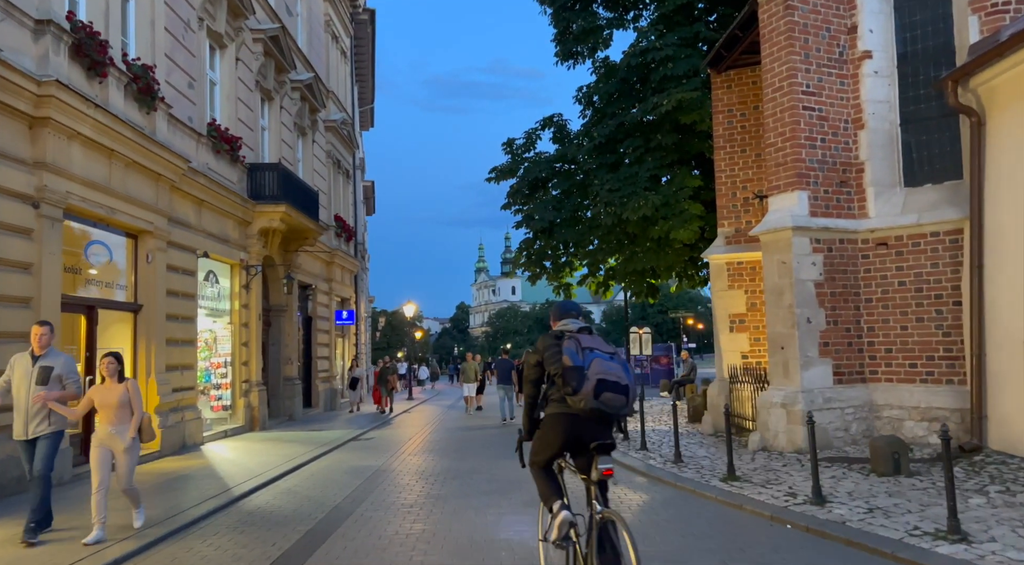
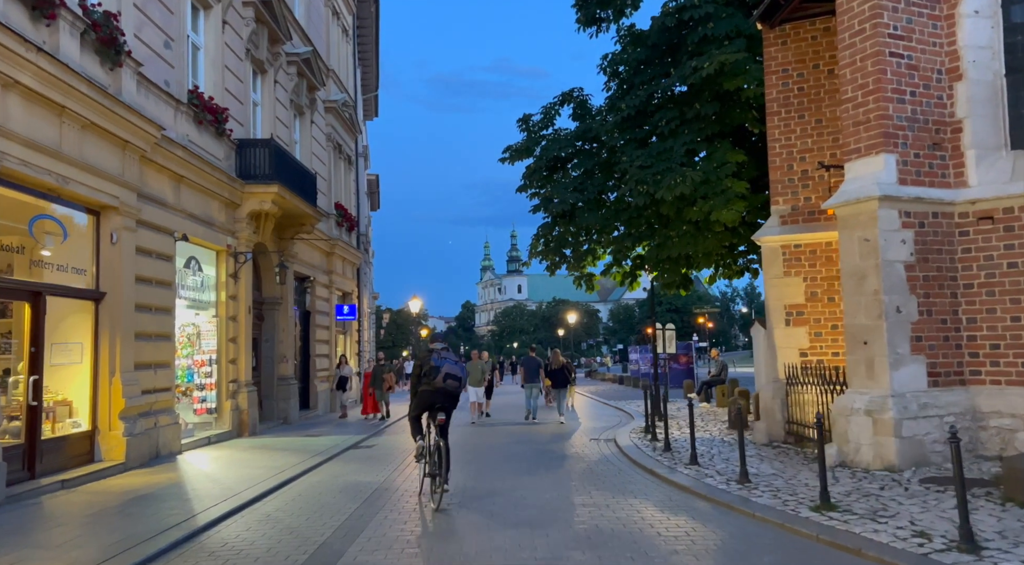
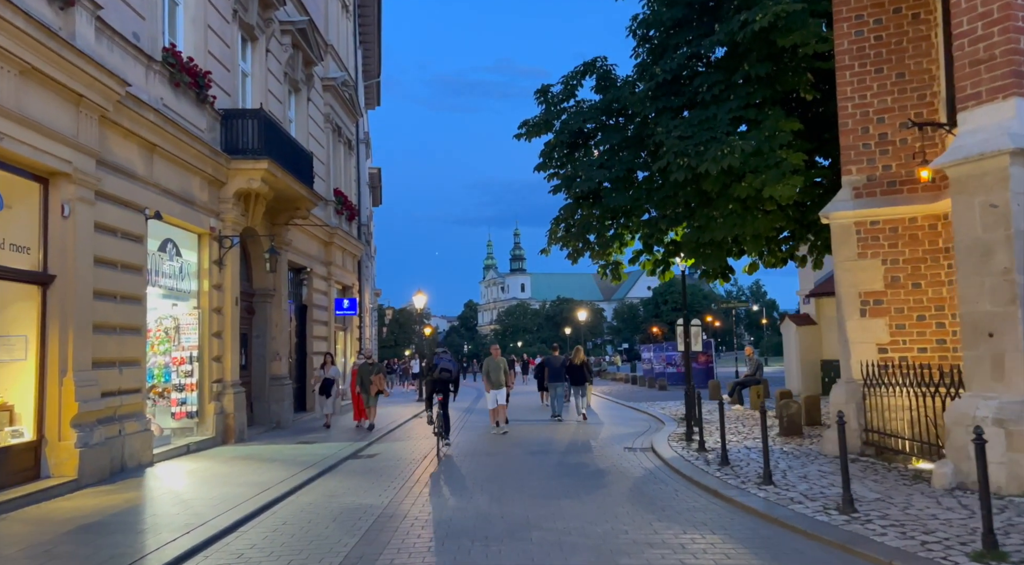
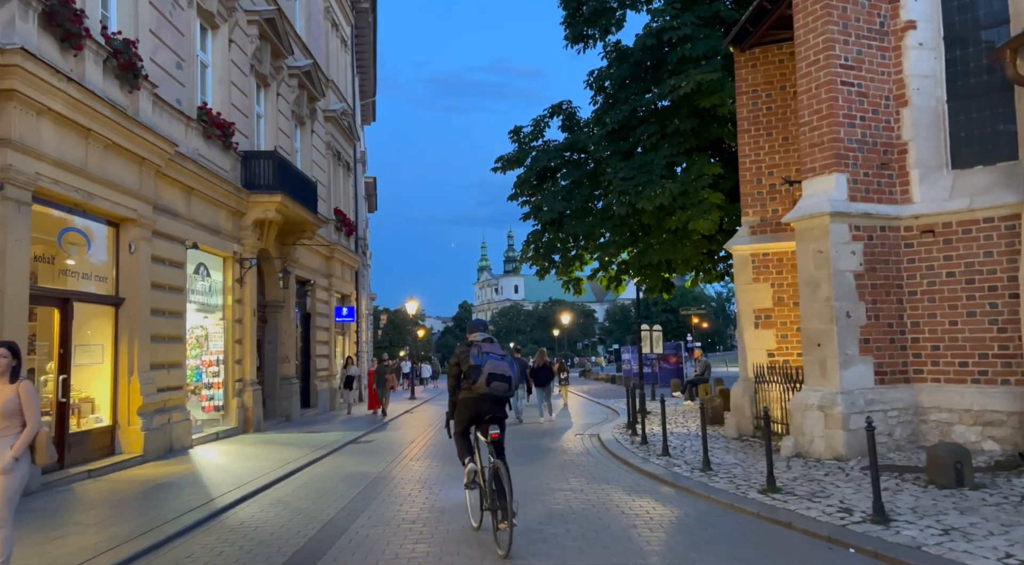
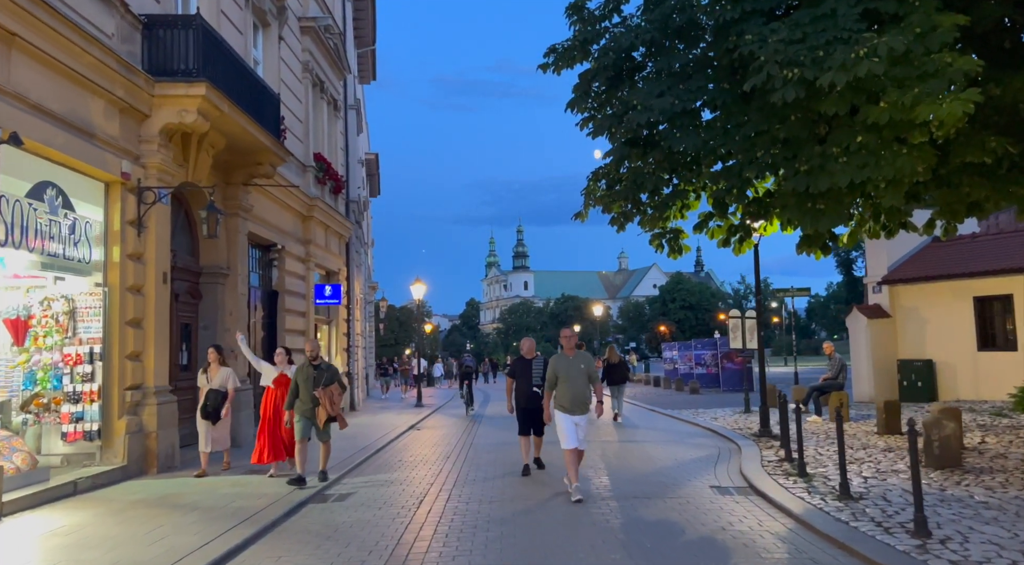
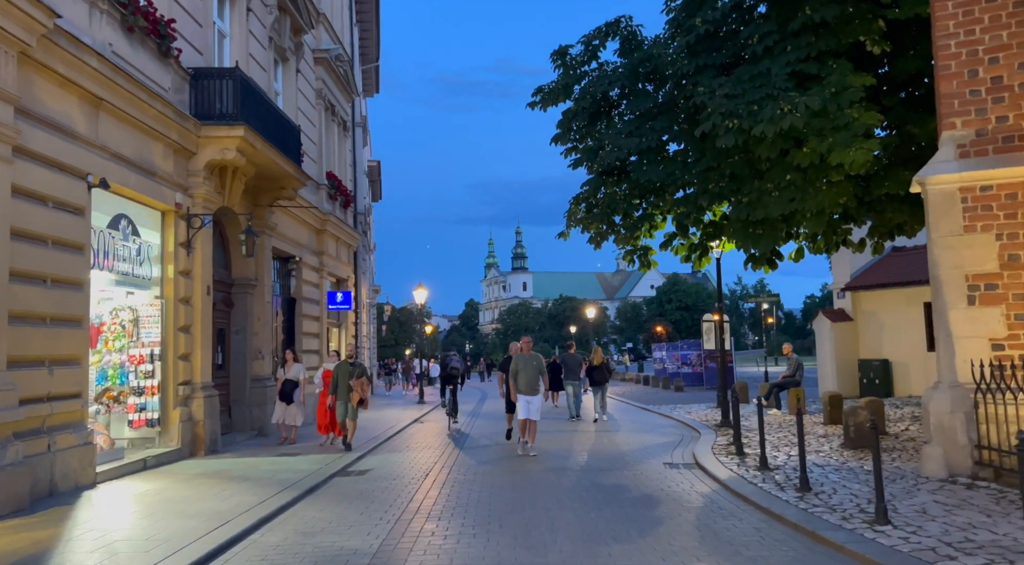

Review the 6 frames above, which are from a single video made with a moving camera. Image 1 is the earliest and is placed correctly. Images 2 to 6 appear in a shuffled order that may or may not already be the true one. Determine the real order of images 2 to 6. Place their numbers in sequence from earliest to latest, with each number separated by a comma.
4, 2, 3, 6, 5
